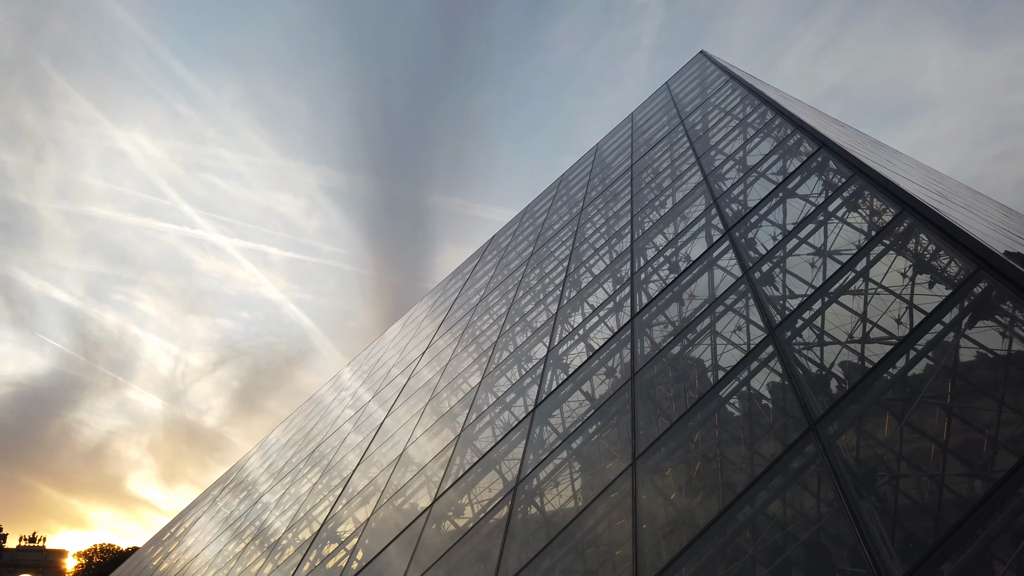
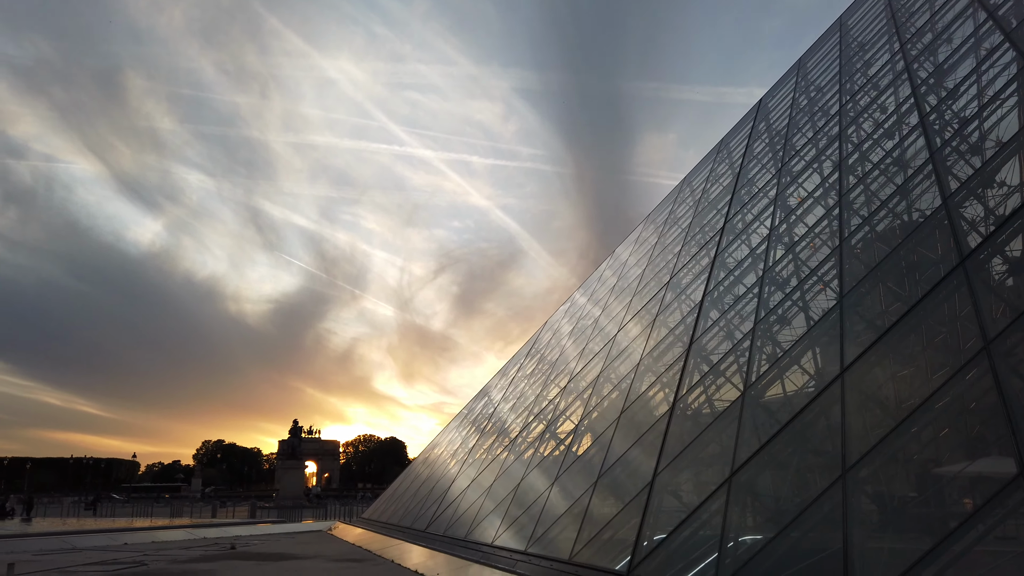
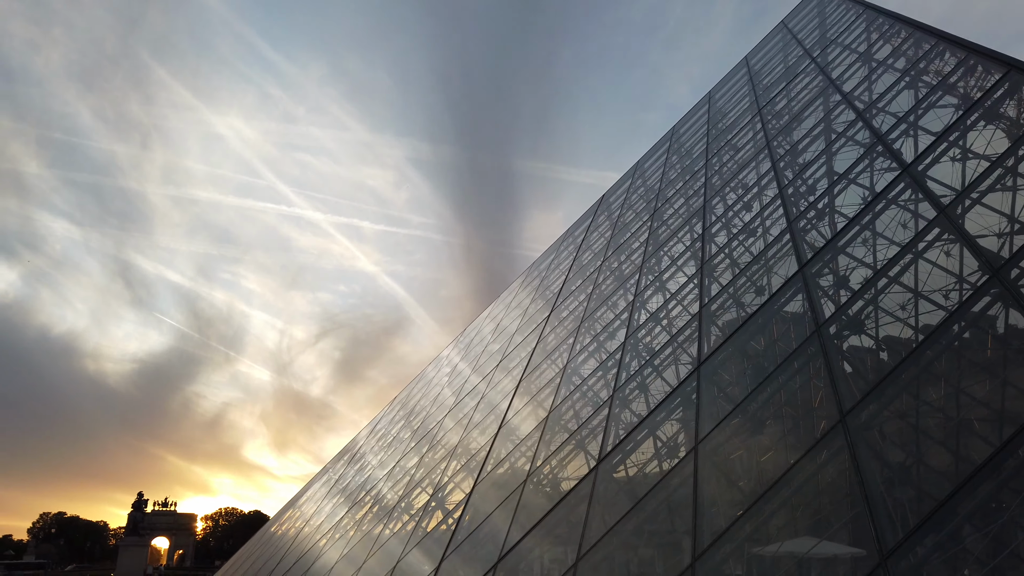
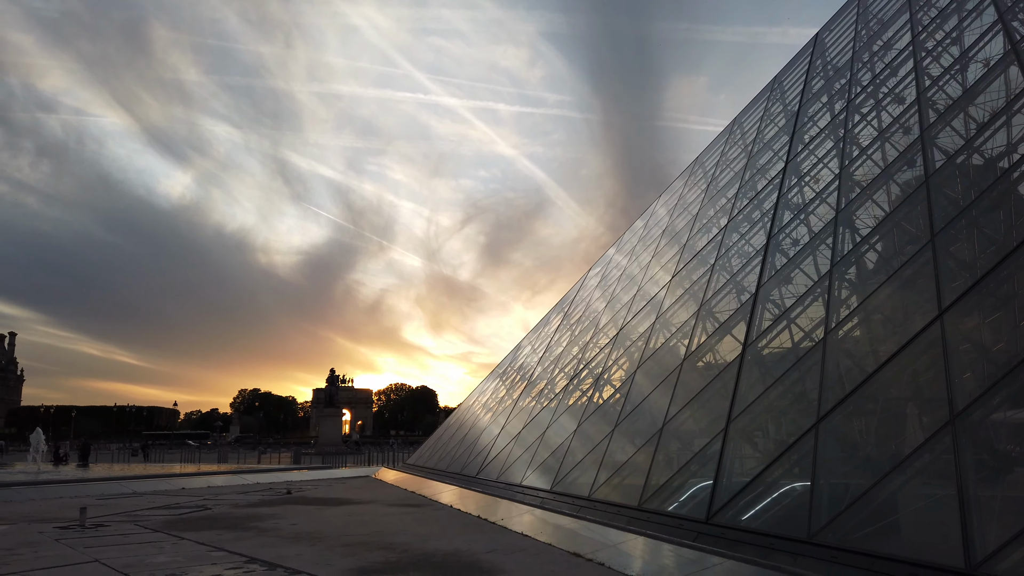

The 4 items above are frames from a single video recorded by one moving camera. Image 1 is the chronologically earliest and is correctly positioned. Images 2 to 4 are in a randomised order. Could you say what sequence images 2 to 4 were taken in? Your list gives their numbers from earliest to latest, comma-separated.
3, 2, 4
